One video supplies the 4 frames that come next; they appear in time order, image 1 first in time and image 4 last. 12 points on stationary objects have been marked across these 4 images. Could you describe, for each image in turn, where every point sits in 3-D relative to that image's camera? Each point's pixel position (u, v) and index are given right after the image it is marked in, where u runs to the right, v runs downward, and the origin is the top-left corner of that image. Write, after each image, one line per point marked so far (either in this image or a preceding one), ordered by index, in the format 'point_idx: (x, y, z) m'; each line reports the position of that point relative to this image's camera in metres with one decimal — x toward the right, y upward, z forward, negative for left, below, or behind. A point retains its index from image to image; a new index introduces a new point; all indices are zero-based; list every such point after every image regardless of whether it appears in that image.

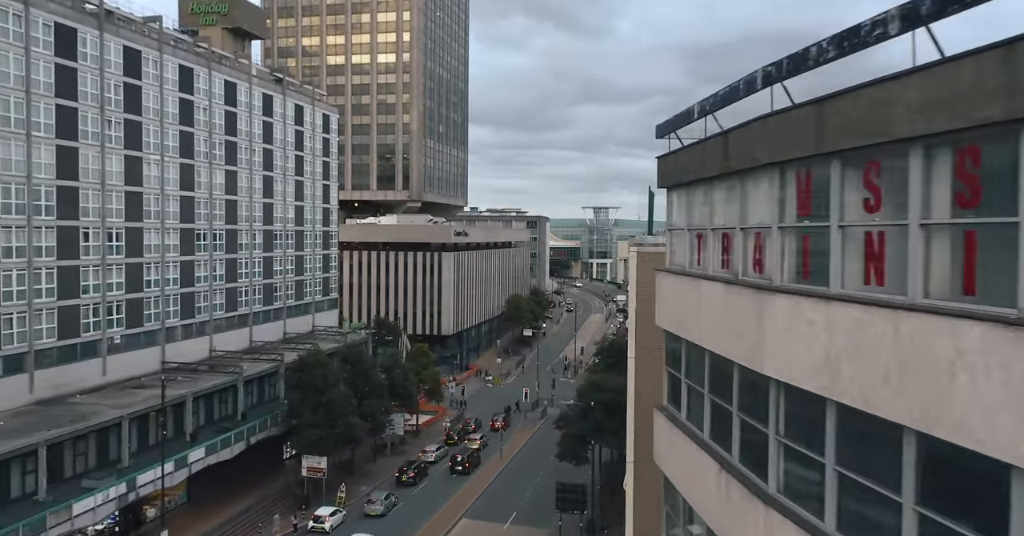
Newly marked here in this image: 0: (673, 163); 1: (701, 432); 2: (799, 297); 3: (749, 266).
0: (+2.8, +1.8, +11.6) m
1: (+2.8, -2.4, +9.8) m
2: (+2.9, -0.3, +6.9) m
3: (+2.9, 0.0, +8.3) m
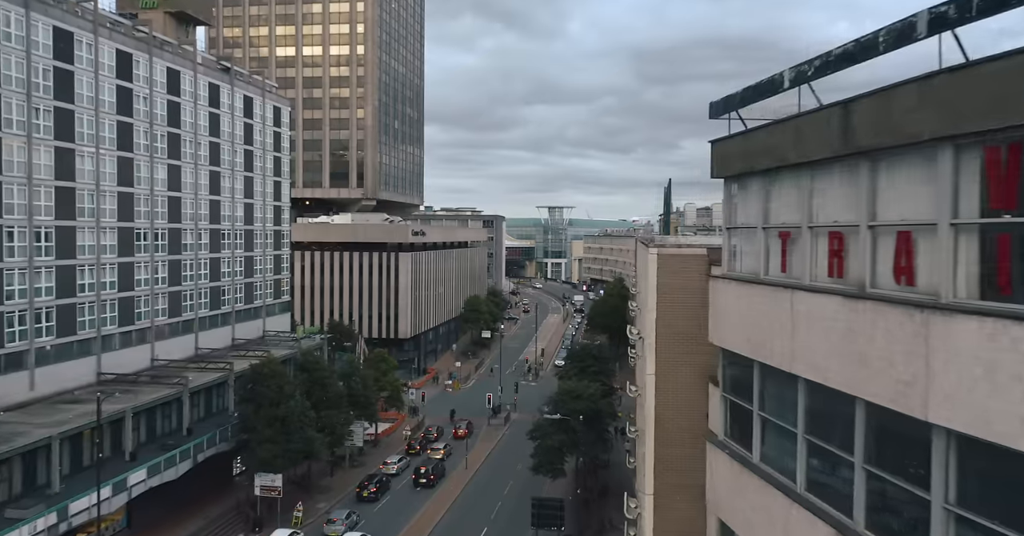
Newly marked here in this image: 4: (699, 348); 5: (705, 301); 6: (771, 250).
0: (+3.2, +1.7, +9.7) m
1: (+3.3, -2.5, +7.9) m
2: (+3.7, -0.4, +5.1) m
3: (+3.5, -0.1, +6.4) m
4: (+3.8, -1.7, +14.0) m
5: (+4.0, -0.7, +13.9) m
6: (+3.3, +0.2, +8.5) m
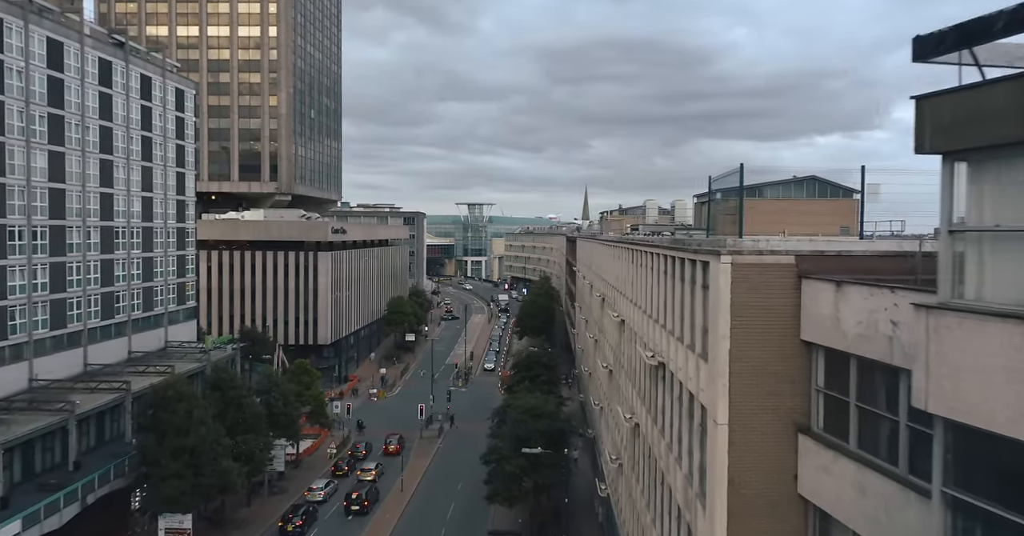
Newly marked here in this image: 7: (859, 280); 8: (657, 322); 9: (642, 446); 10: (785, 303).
0: (+4.2, +1.5, +6.4) m
1: (+4.5, -2.8, +4.7) m
2: (+5.3, -0.7, +1.9) m
3: (+5.0, -0.3, +3.2) m
4: (+4.3, -1.9, +10.7) m
5: (+4.5, -0.9, +10.7) m
6: (+4.4, 0.0, +5.2) m
7: (+5.1, -0.2, +9.9) m
8: (+3.9, -1.5, +18.0) m
9: (+3.8, -5.2, +19.4) m
10: (+4.3, -0.6, +10.7) m
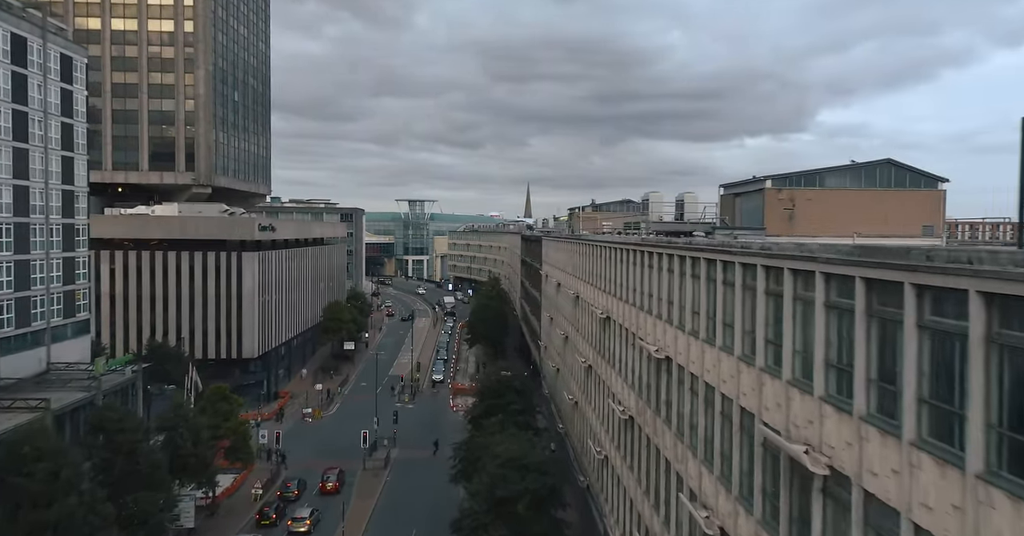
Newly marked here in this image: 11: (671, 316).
0: (+5.7, +1.1, -0.5) m
1: (+6.3, -3.2, -2.2) m
2: (+7.3, -1.1, -4.9) m
3: (+6.8, -0.8, -3.6) m
4: (+5.5, -2.3, +3.8) m
5: (+5.7, -1.4, +3.8) m
6: (+6.1, -0.5, -1.7) m
7: (+6.3, -0.6, +3.0) m
8: (+4.4, -1.9, +11.0) m
9: (+4.2, -5.6, +12.5) m
10: (+5.5, -1.0, +3.8) m
11: (+4.2, -1.3, +17.8) m
